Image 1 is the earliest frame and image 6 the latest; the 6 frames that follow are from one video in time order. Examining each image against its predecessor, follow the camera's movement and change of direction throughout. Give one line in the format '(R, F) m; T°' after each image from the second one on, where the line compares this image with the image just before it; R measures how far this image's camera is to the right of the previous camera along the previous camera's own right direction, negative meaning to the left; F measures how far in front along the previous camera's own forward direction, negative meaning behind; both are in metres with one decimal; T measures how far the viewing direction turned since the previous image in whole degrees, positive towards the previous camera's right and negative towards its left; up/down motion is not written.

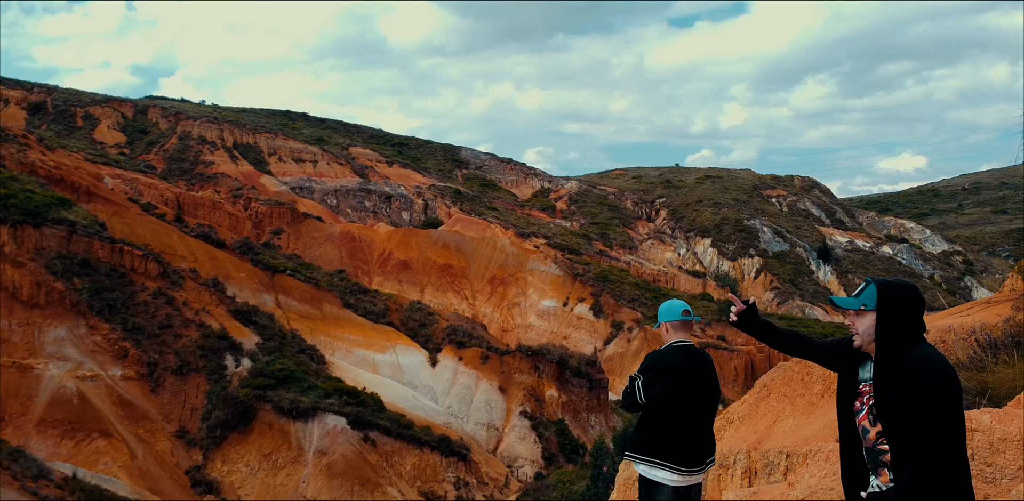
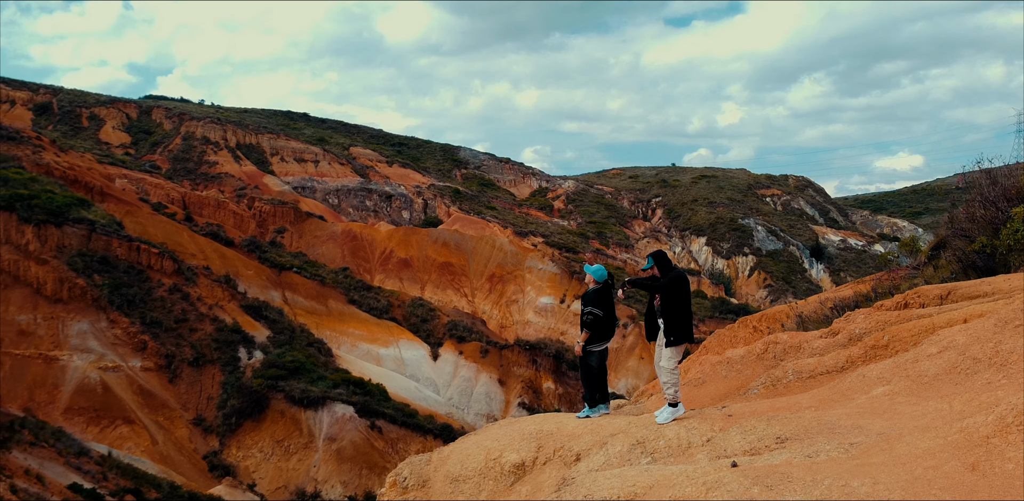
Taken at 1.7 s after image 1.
(0.0, -1.0) m; 0°
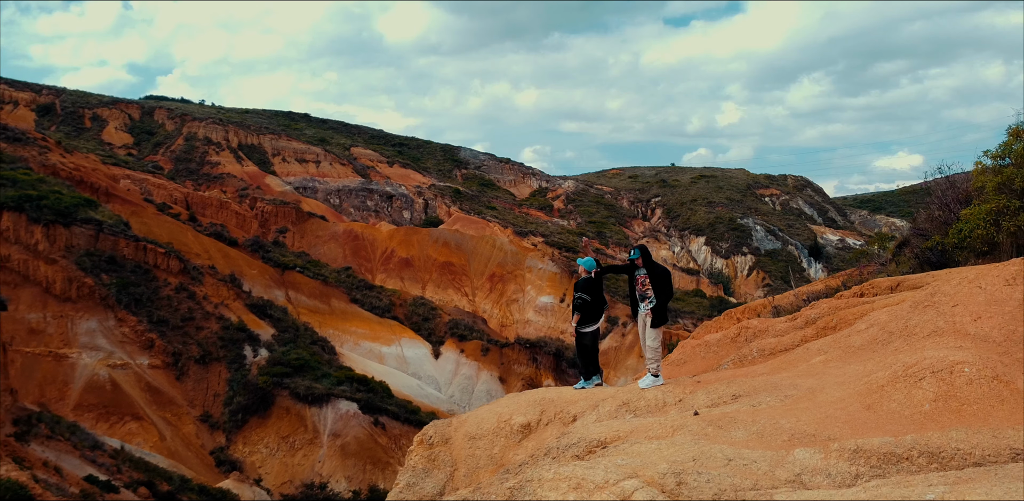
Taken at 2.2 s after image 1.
(0.0, -0.4) m; 0°
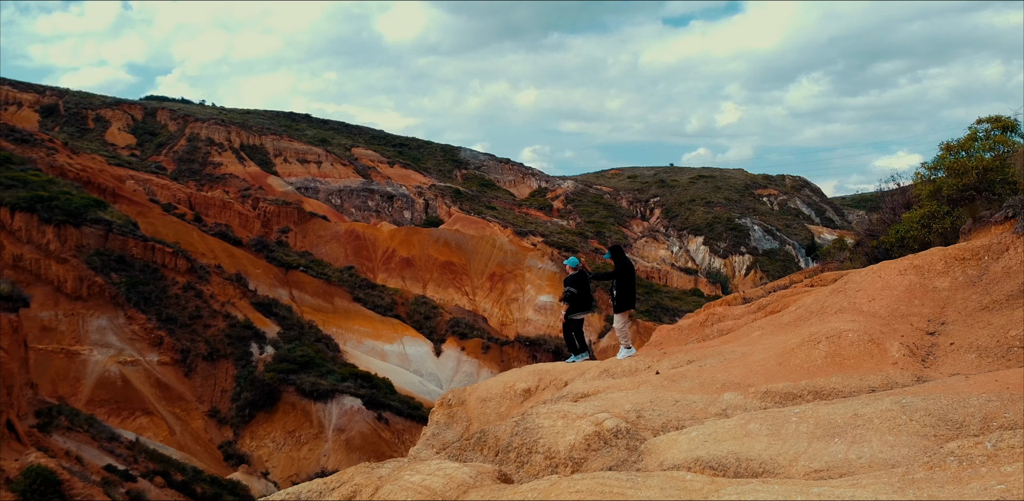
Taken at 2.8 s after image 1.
(0.0, -0.5) m; 0°
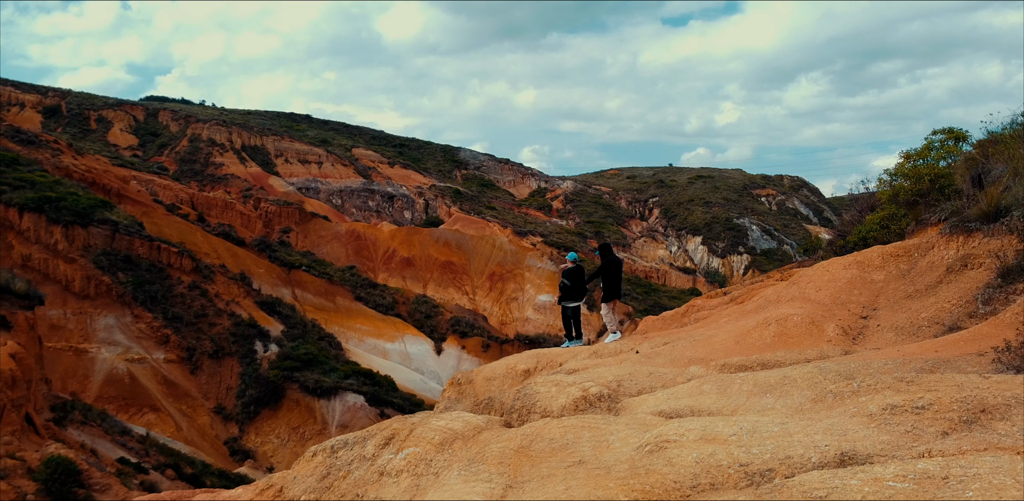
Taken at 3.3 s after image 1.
(0.0, -0.4) m; 0°
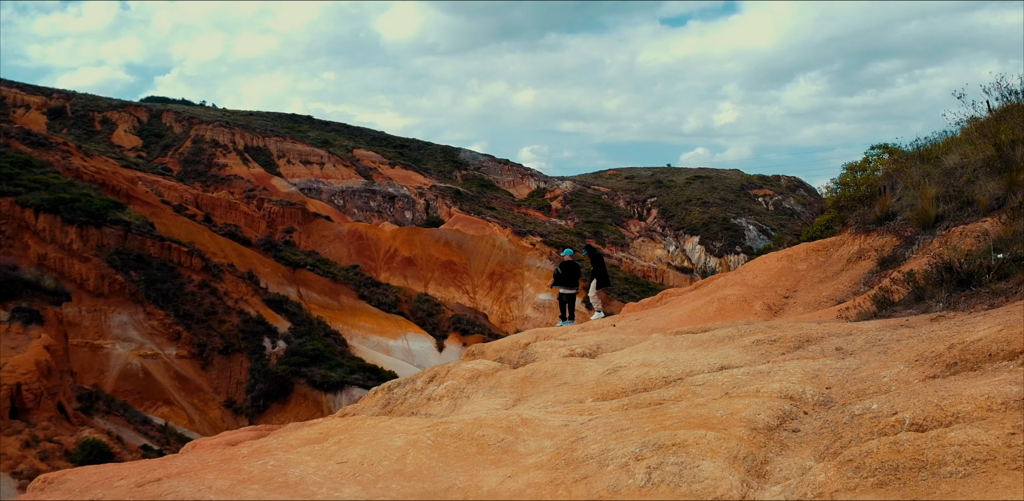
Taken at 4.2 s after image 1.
(0.0, -0.7) m; 0°
